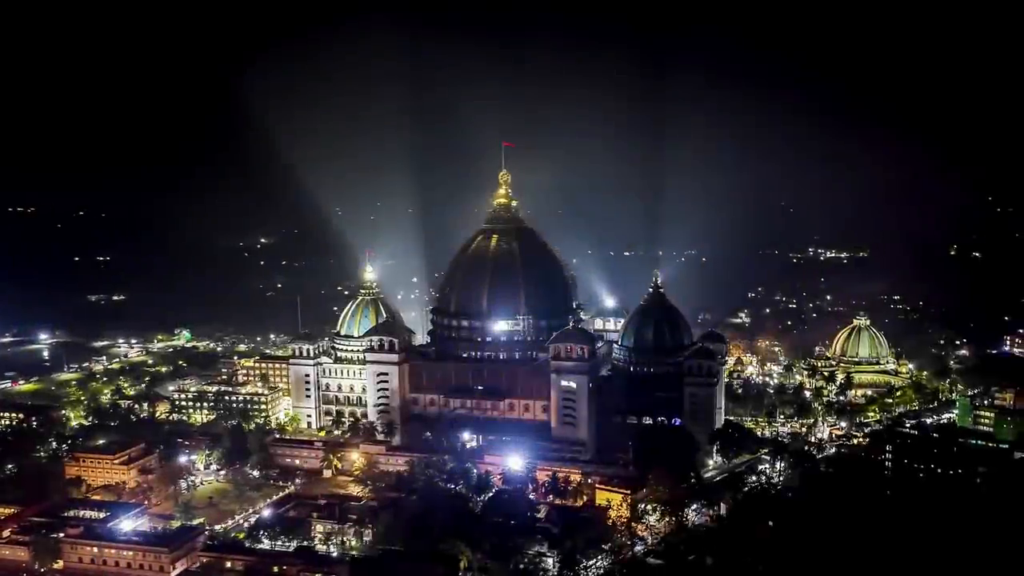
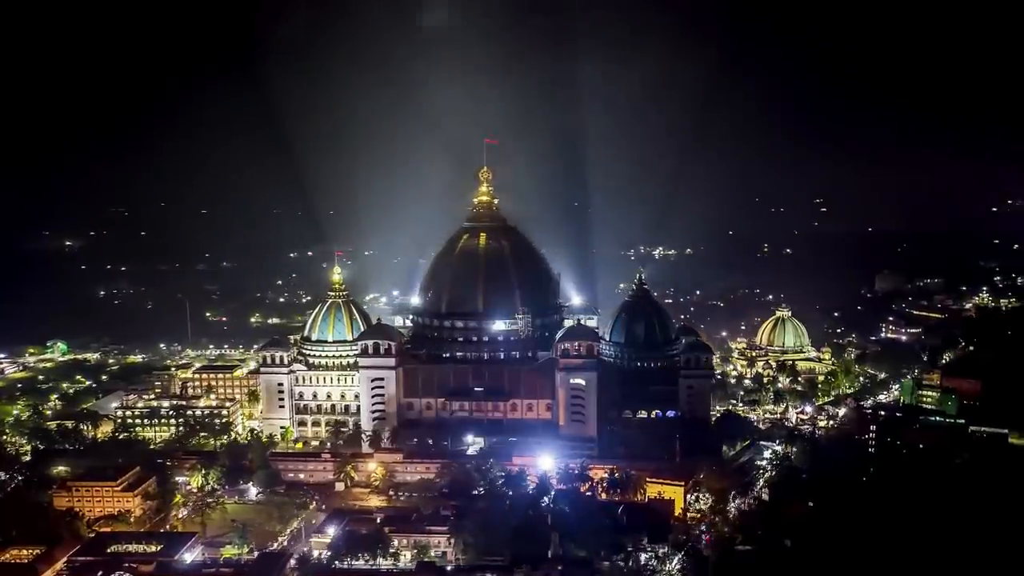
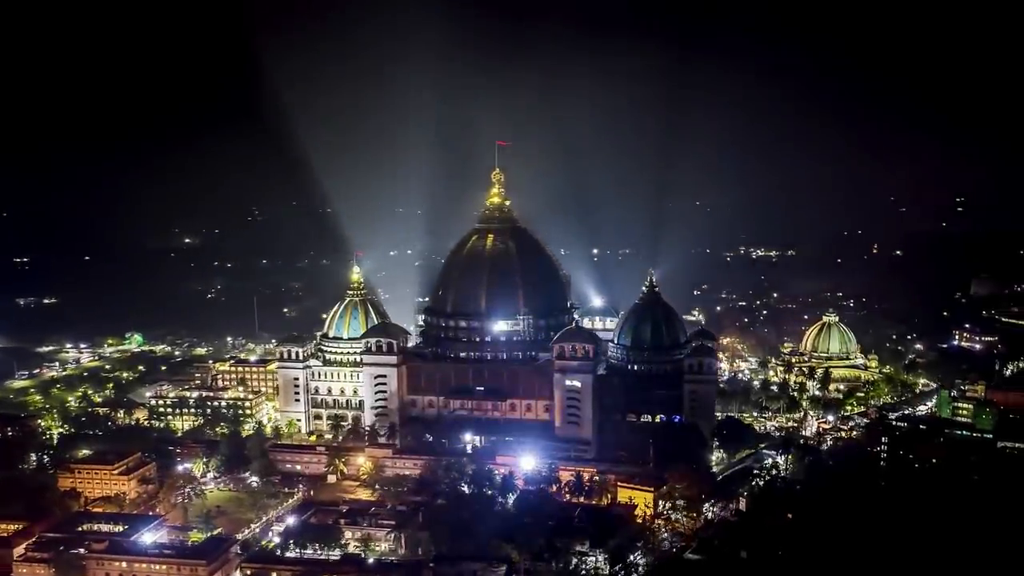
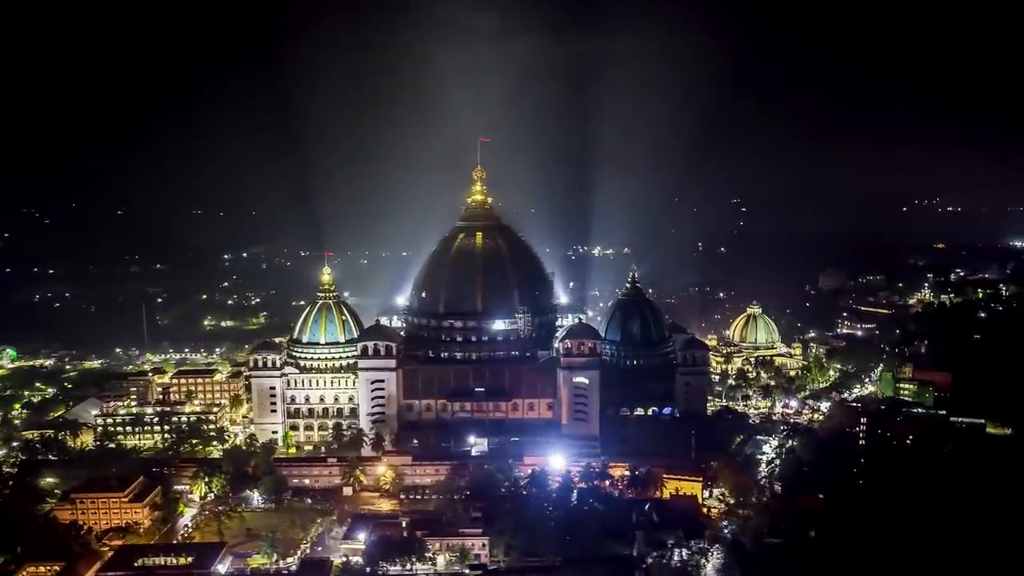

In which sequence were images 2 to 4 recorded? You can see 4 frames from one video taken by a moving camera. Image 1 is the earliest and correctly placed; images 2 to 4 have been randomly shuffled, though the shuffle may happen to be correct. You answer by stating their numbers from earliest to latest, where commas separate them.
3, 2, 4
